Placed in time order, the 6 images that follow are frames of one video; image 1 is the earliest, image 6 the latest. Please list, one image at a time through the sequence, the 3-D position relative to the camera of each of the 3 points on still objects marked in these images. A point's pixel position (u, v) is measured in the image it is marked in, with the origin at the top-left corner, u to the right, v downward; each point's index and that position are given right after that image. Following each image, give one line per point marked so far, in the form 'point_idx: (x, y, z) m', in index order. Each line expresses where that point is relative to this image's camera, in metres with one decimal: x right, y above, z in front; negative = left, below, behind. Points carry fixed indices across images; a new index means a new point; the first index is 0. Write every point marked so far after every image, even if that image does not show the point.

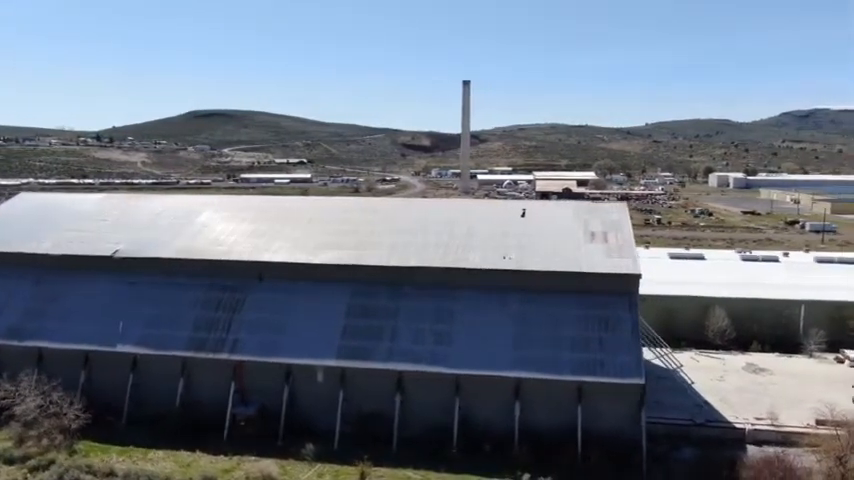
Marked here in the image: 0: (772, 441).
0: (+8.4, -5.0, +18.0) m
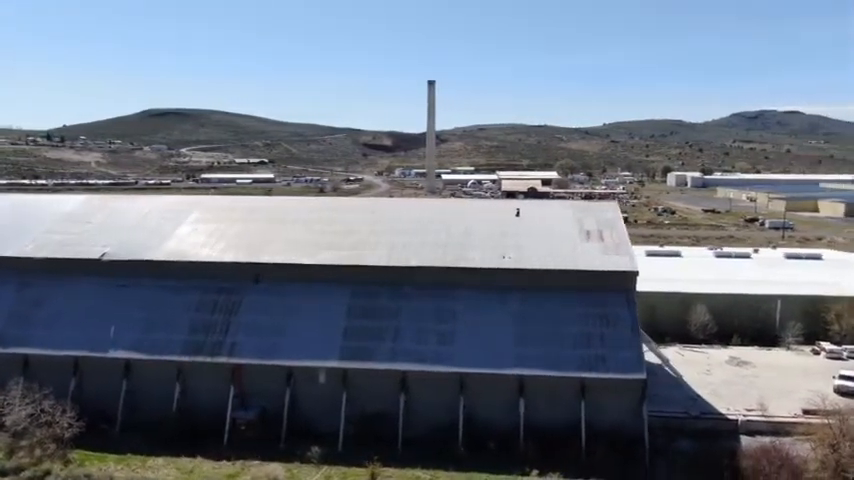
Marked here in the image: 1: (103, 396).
0: (+8.6, -4.9, +18.7) m
1: (-8.7, -4.2, +19.5) m
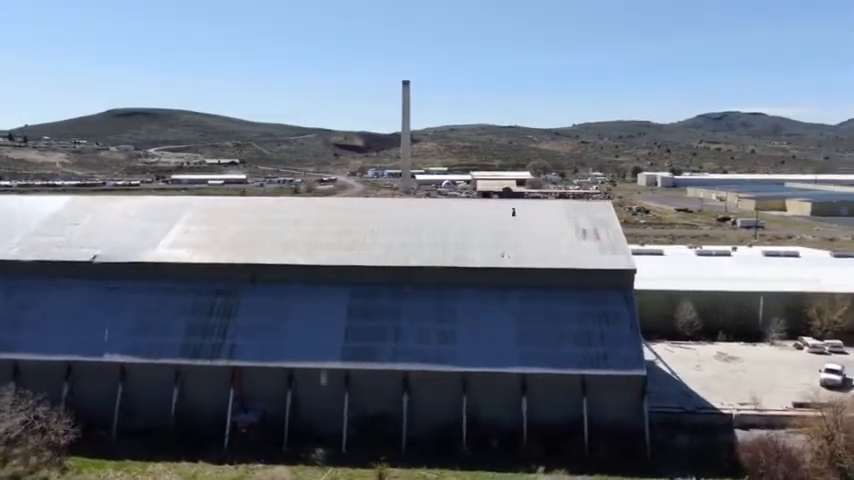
0: (+8.6, -4.8, +19.1) m
1: (-8.6, -4.2, +19.1) m
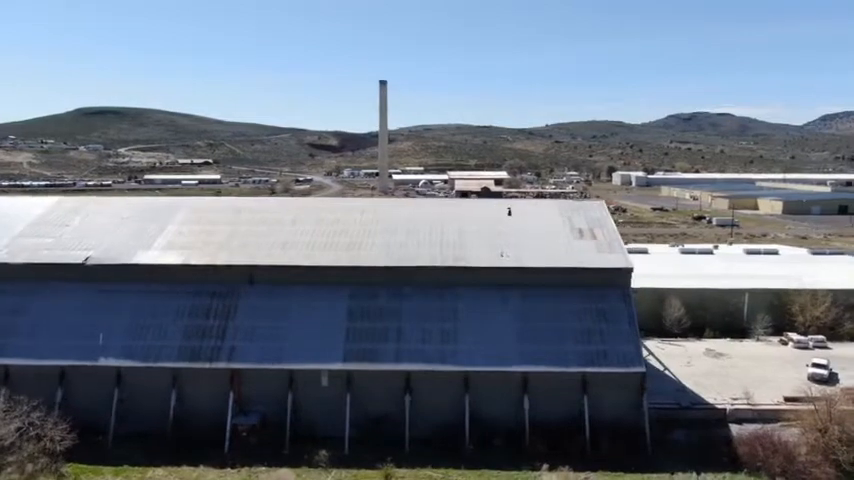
0: (+8.6, -4.8, +19.6) m
1: (-8.6, -4.3, +18.8) m
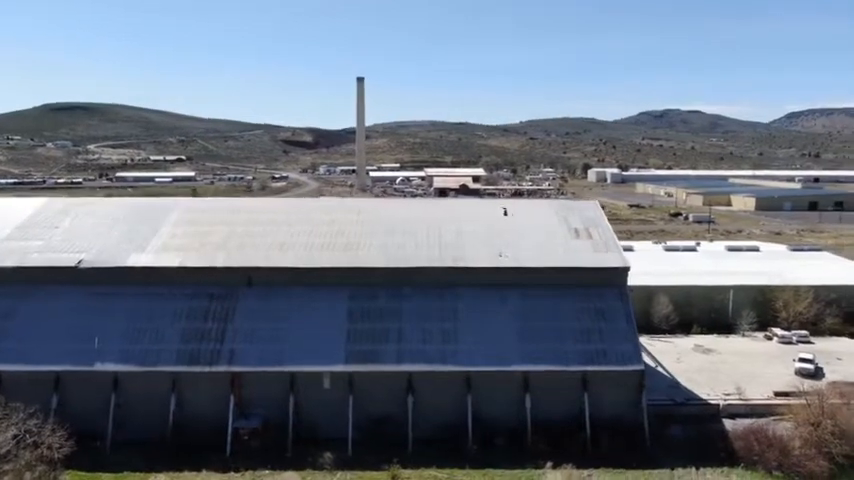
0: (+8.7, -4.8, +20.0) m
1: (-8.5, -4.3, +18.5) m
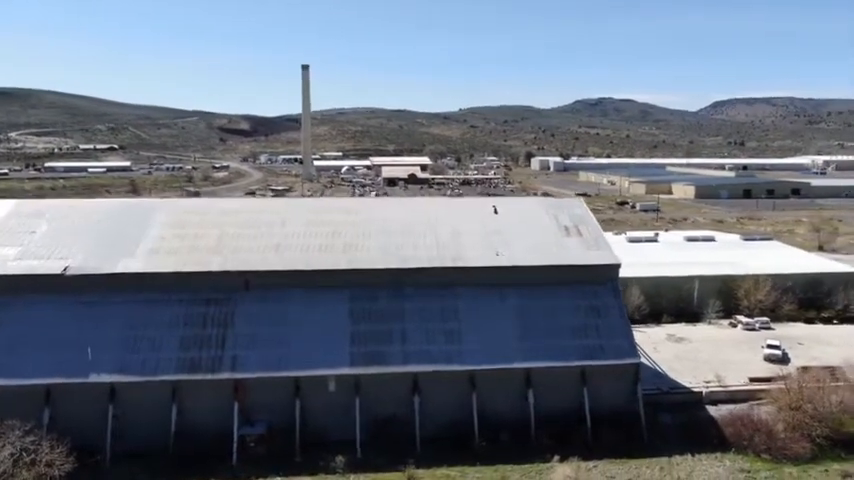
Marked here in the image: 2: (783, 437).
0: (+8.6, -4.6, +21.1) m
1: (-8.3, -4.5, +17.7) m
2: (+9.2, -5.1, +18.9) m
